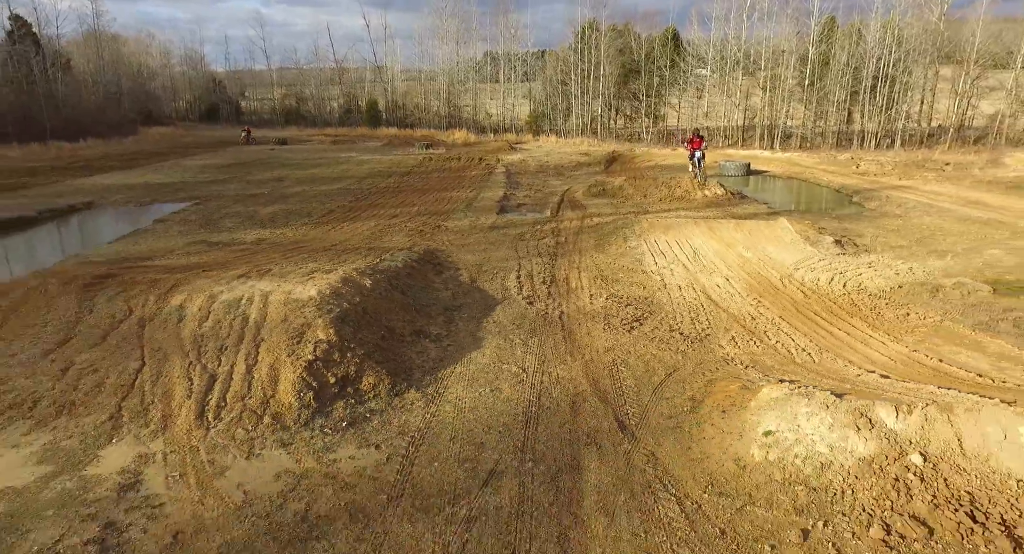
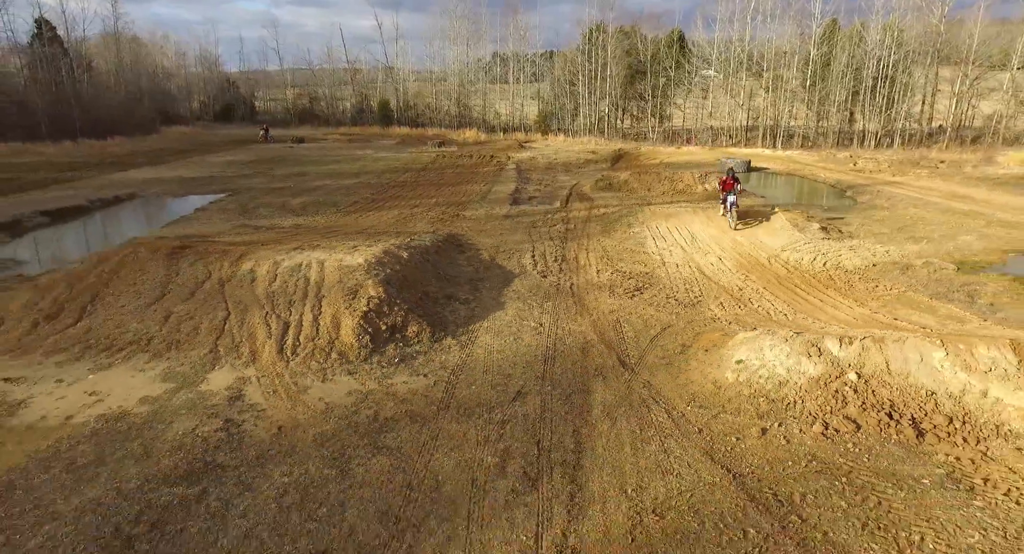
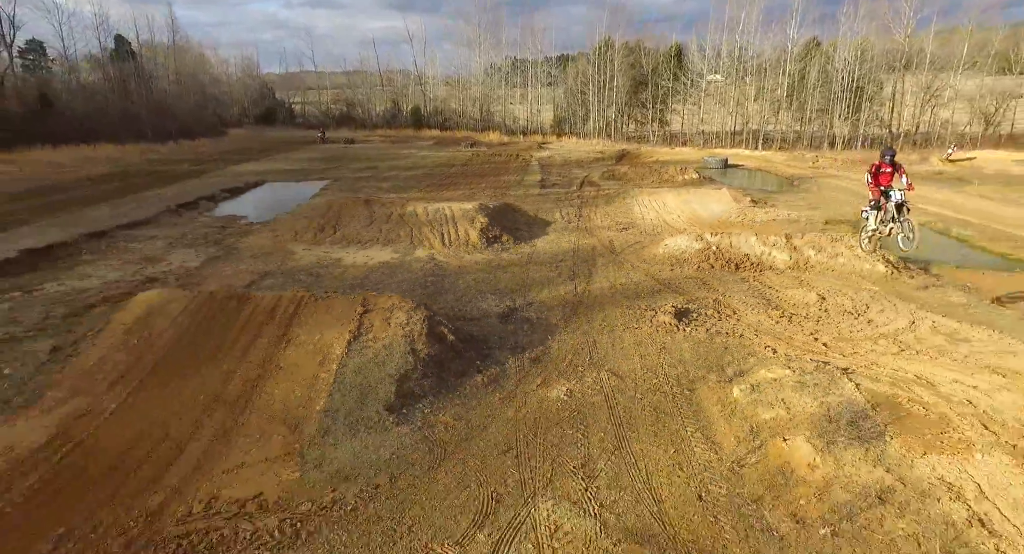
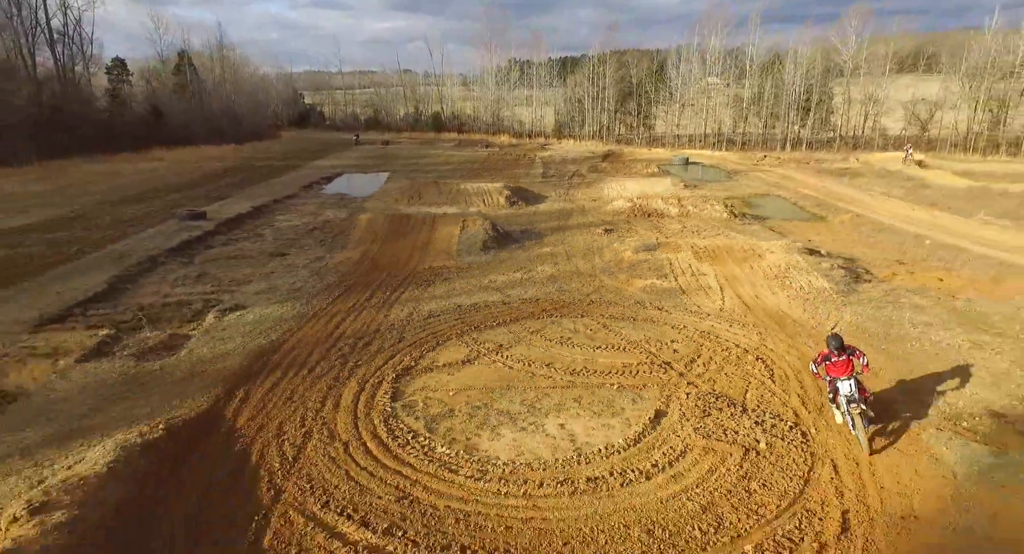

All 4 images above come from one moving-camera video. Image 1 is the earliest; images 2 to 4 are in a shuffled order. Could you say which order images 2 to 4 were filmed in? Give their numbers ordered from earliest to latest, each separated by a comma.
2, 3, 4
